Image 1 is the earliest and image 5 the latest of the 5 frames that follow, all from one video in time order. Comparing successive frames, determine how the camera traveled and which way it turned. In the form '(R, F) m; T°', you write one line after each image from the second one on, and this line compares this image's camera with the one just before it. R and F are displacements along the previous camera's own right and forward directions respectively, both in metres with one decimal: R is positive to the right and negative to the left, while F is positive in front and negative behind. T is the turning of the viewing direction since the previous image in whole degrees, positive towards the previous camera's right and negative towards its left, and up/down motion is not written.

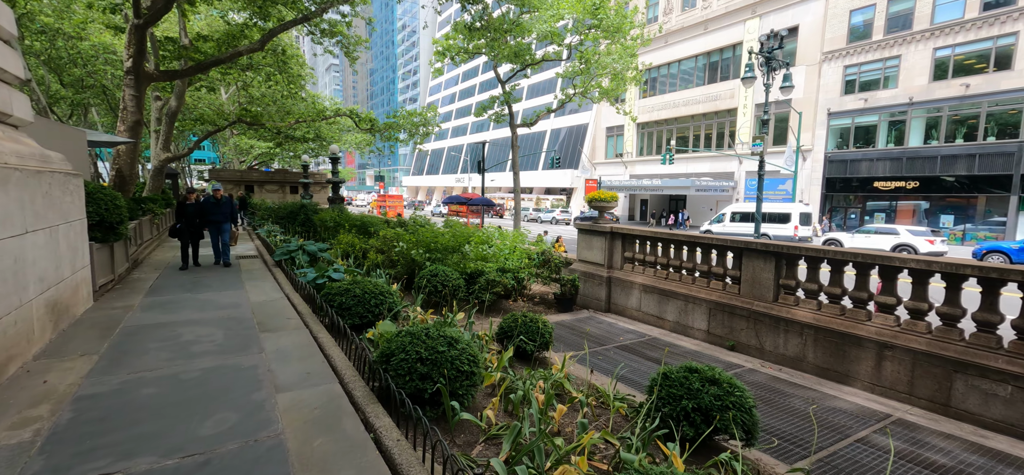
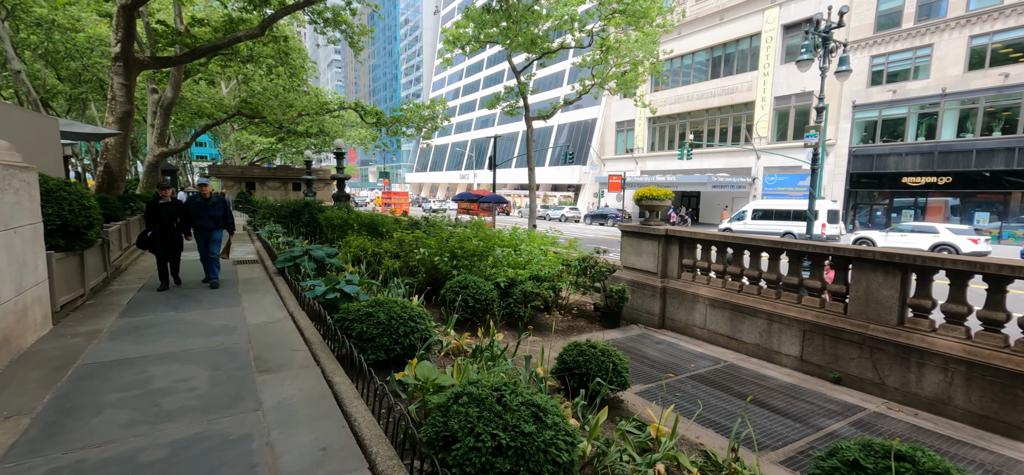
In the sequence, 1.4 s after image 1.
(-0.6, +1.0) m; 0°
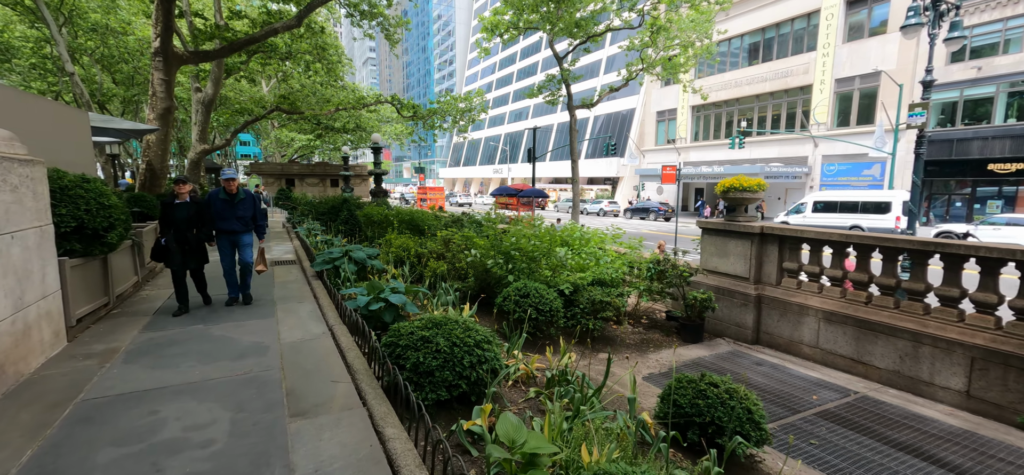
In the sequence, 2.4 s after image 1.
(-0.4, +0.8) m; -4°
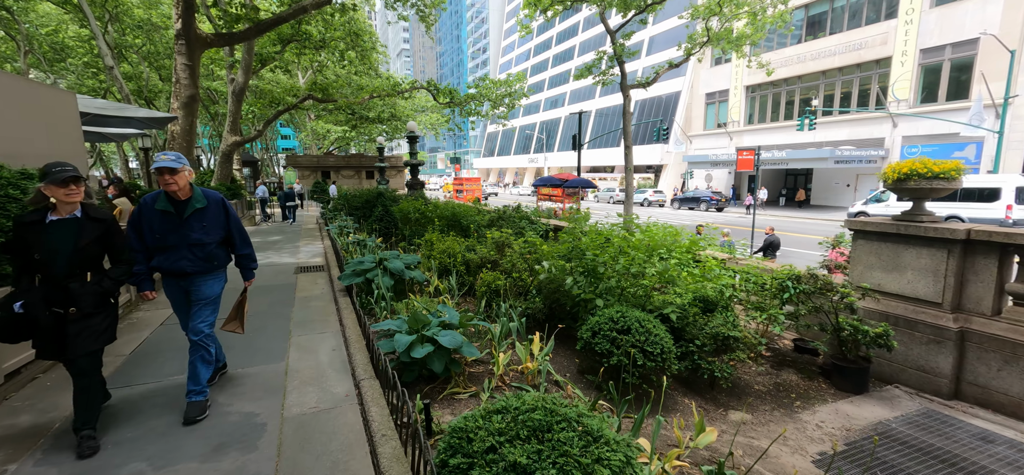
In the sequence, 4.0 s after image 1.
(-0.5, +1.4) m; -4°
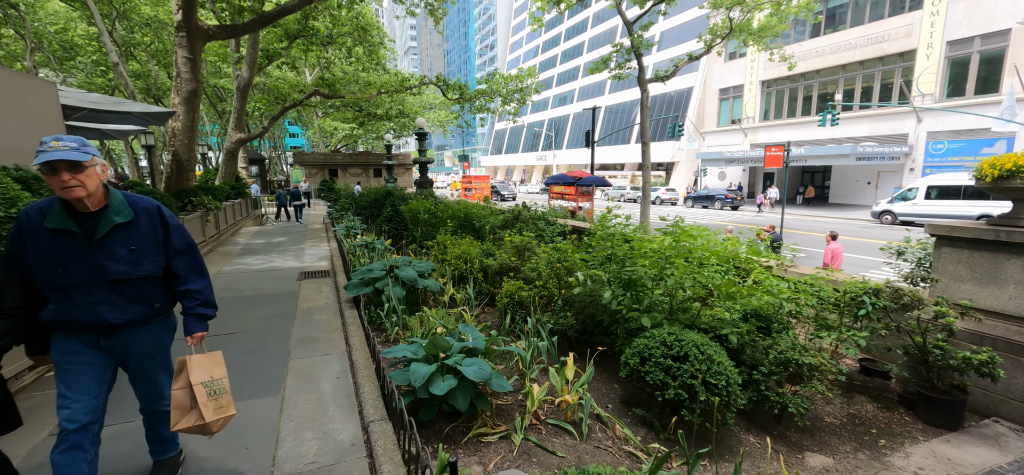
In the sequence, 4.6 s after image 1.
(-0.2, +0.6) m; -1°
